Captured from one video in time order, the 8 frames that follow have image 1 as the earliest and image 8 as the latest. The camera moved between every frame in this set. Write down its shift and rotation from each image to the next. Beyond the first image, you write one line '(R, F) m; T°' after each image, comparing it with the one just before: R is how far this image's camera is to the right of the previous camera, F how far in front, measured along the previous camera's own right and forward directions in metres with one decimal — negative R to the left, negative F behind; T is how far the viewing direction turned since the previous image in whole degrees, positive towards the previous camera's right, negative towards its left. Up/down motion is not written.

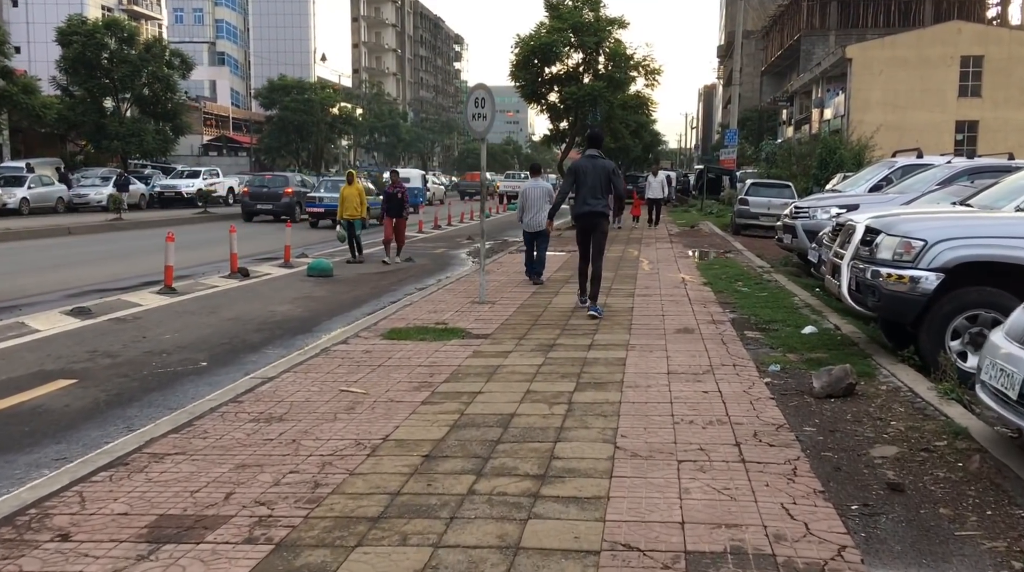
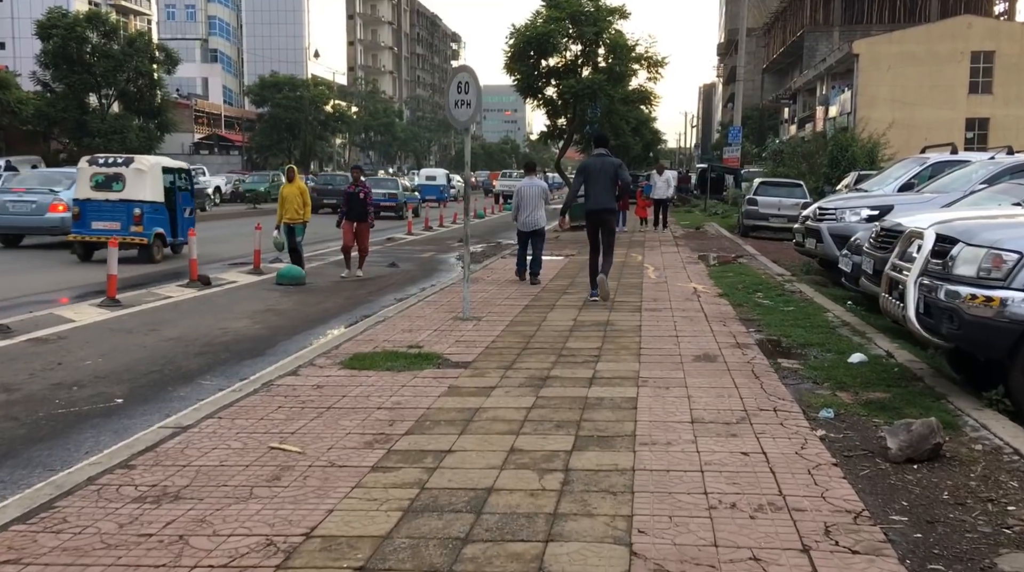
(+0.1, +1.5) m; 0°
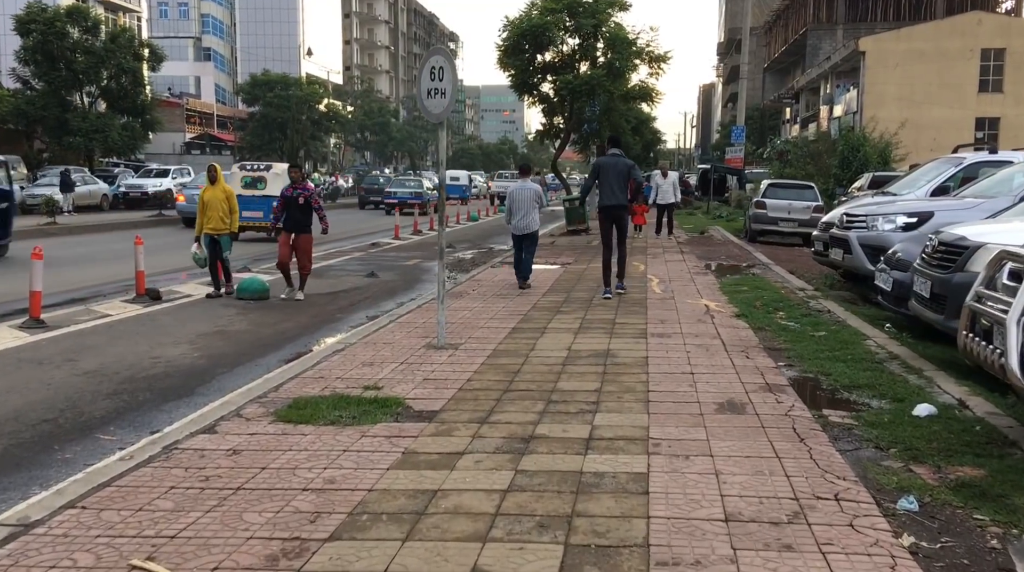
(+0.1, +1.5) m; 0°
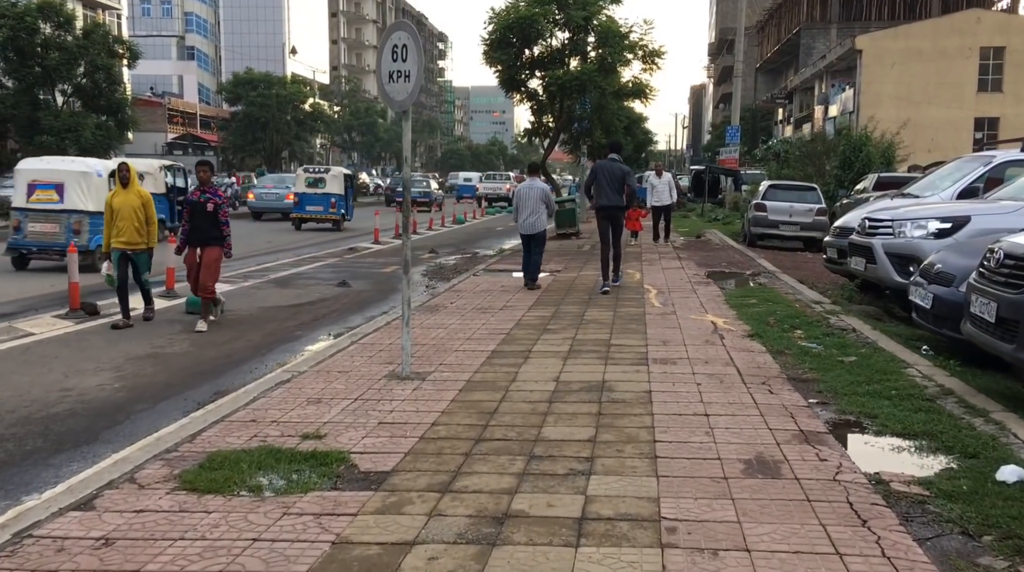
(+0.1, +1.3) m; +1°
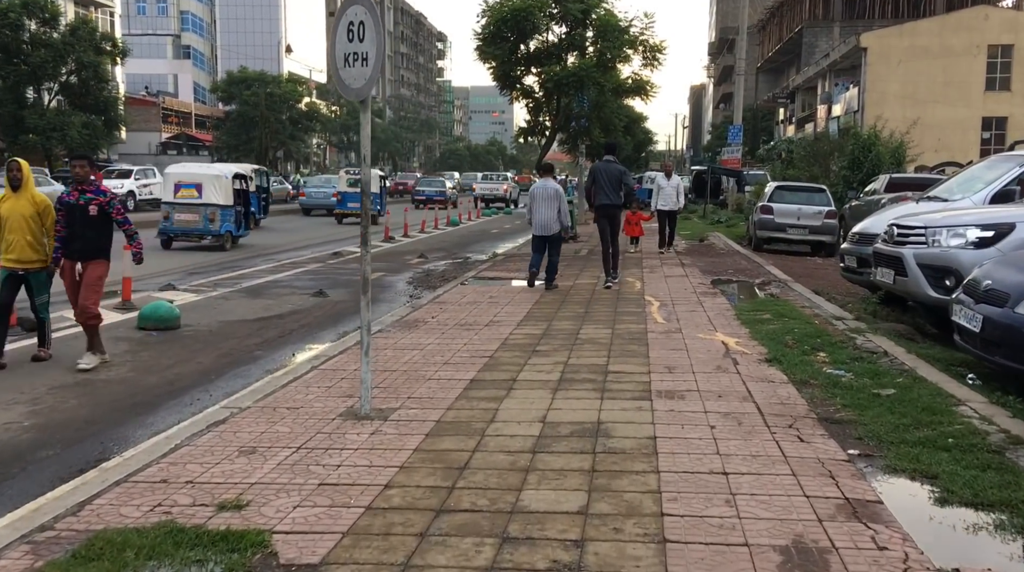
(+0.1, +1.1) m; 0°
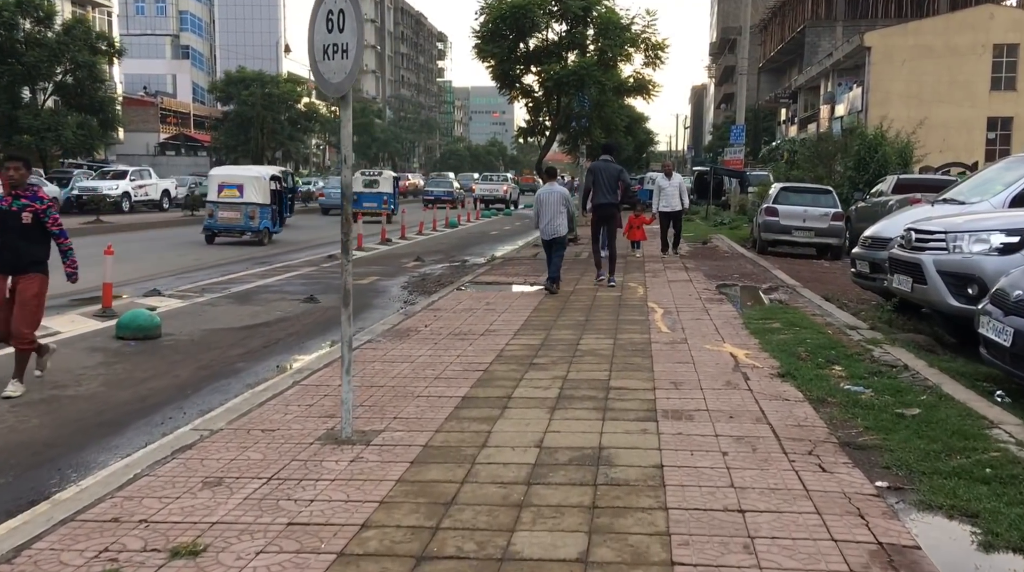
(0.0, +0.5) m; 0°
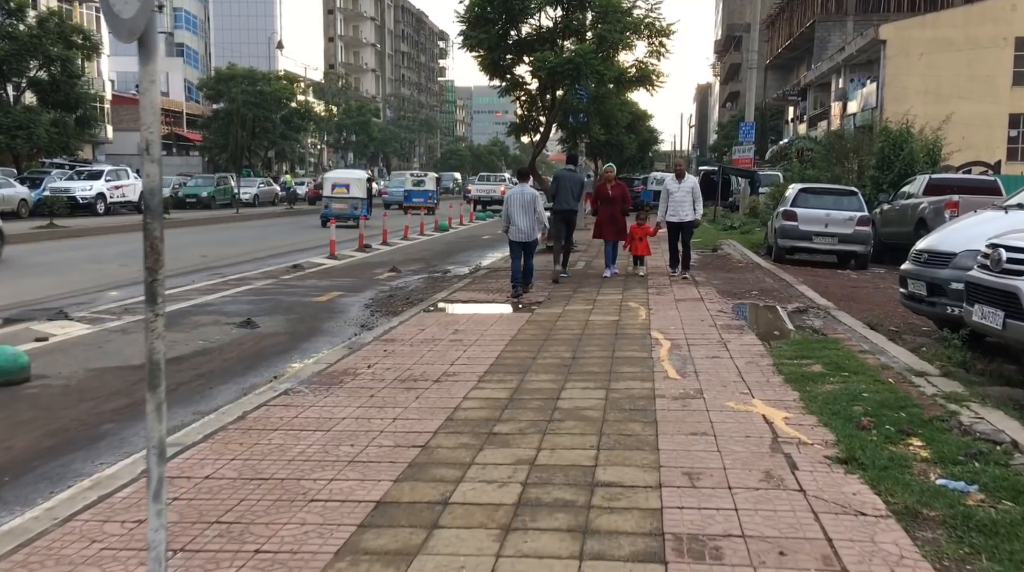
(+0.3, +2.1) m; 0°
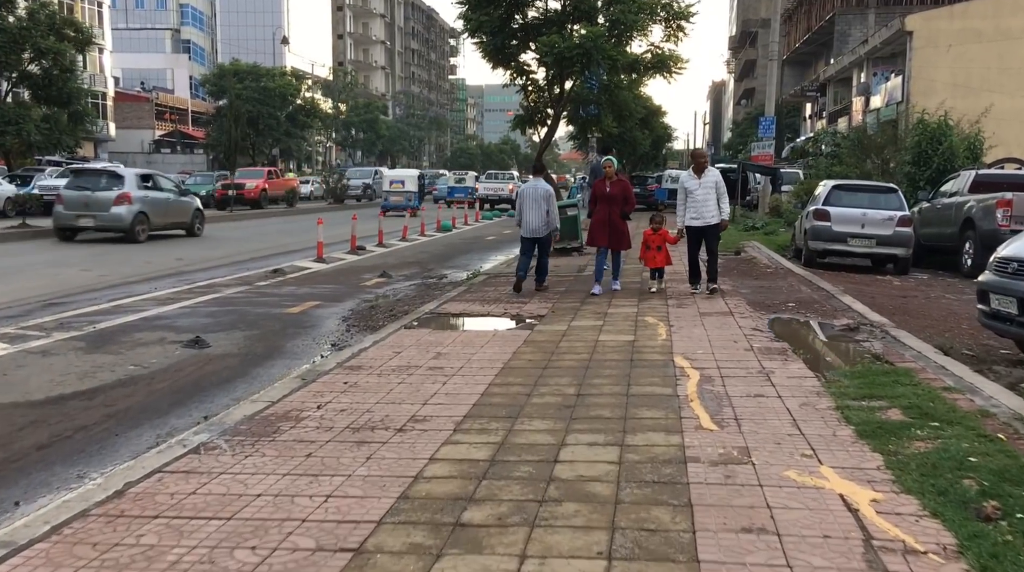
(+0.2, +1.7) m; -1°
